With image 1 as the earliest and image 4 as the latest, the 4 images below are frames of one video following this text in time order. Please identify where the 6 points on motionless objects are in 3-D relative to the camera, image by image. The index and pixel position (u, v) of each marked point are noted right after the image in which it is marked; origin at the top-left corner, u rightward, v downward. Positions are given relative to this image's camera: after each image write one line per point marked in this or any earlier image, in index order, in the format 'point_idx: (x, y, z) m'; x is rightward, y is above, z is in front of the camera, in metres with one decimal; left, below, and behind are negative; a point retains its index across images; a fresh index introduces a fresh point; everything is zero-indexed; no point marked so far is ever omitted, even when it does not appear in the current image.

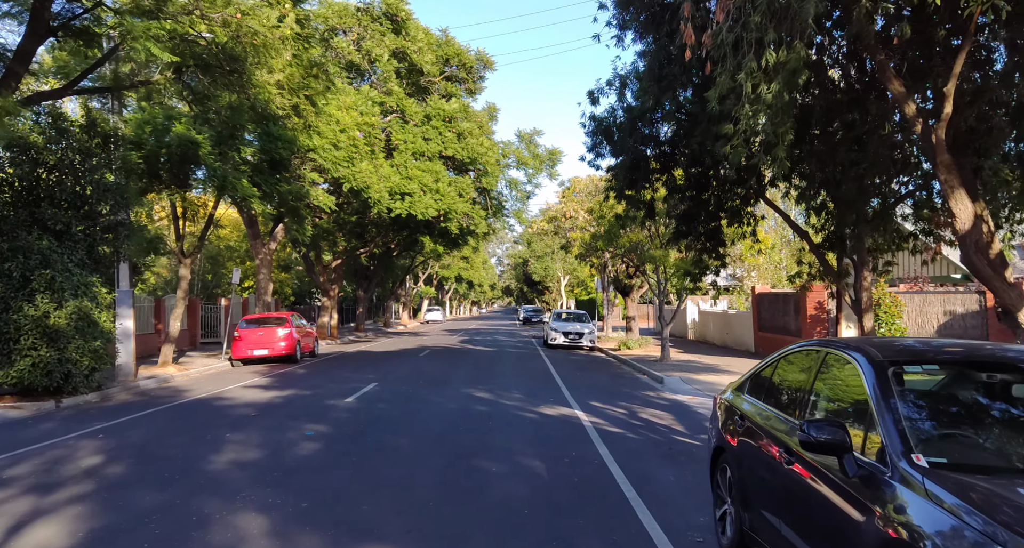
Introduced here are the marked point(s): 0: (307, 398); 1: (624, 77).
0: (-4.1, -2.5, +12.0) m
1: (+1.6, +2.9, +8.8) m
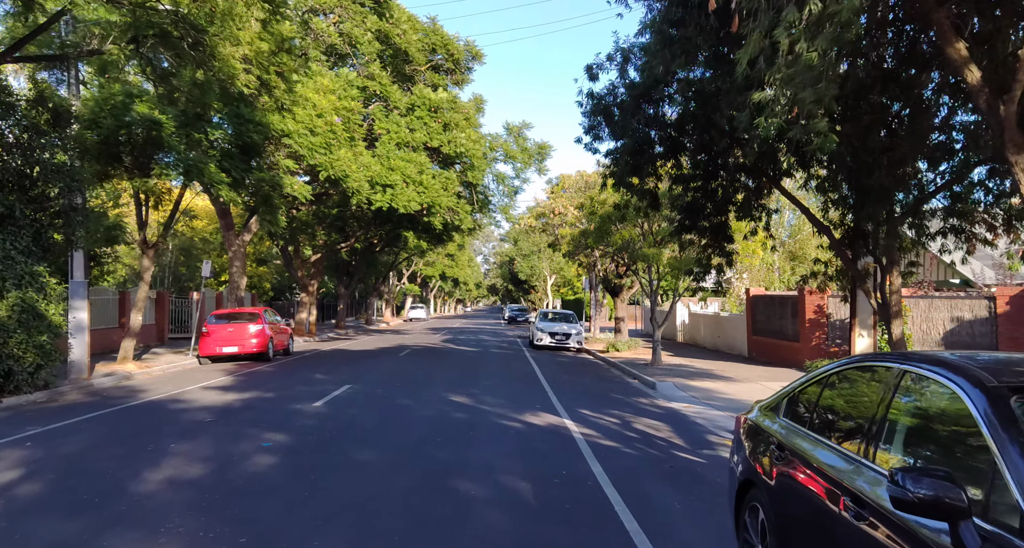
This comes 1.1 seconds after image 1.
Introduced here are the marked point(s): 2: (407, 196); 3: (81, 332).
0: (-4.4, -2.4, +11.0) m
1: (+1.5, +2.9, +7.9) m
2: (-3.4, +2.5, +19.3) m
3: (-10.4, -1.4, +14.4) m
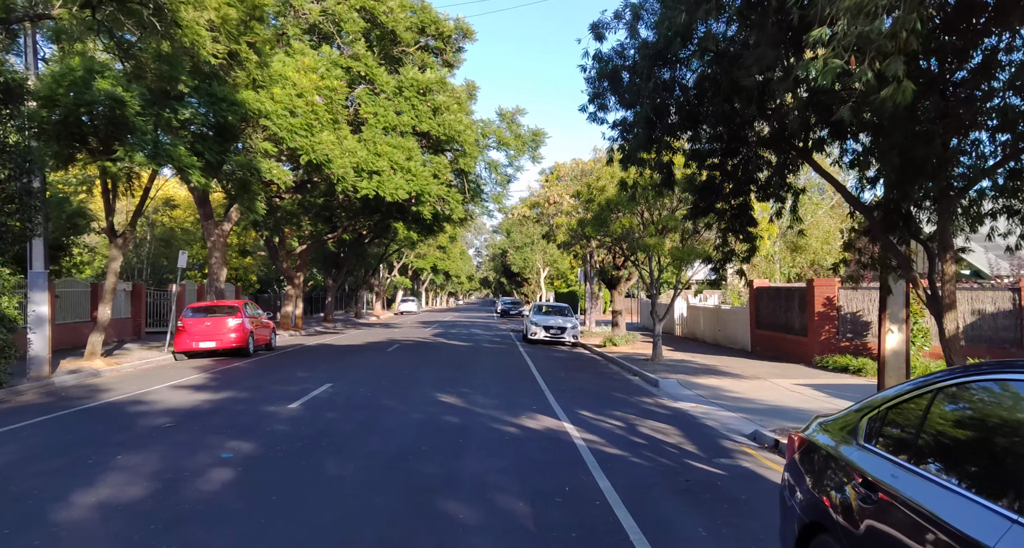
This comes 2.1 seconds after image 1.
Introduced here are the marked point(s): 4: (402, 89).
0: (-4.5, -2.2, +10.1) m
1: (+1.4, +3.1, +7.0) m
2: (-3.6, +2.8, +18.3) m
3: (-10.5, -1.2, +13.3) m
4: (-3.6, +6.1, +19.7) m
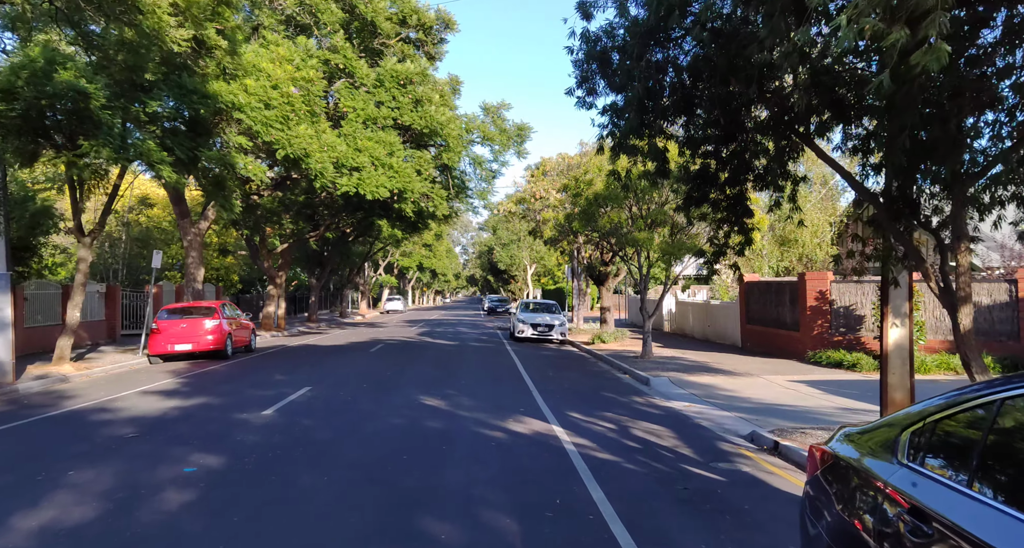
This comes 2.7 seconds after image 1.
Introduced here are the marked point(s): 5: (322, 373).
0: (-4.7, -2.2, +9.5) m
1: (+1.2, +3.1, +6.5) m
2: (-4.0, +2.8, +17.8) m
3: (-10.8, -1.2, +12.7) m
4: (-4.1, +6.2, +19.1) m
5: (-4.4, -2.3, +13.7) m
